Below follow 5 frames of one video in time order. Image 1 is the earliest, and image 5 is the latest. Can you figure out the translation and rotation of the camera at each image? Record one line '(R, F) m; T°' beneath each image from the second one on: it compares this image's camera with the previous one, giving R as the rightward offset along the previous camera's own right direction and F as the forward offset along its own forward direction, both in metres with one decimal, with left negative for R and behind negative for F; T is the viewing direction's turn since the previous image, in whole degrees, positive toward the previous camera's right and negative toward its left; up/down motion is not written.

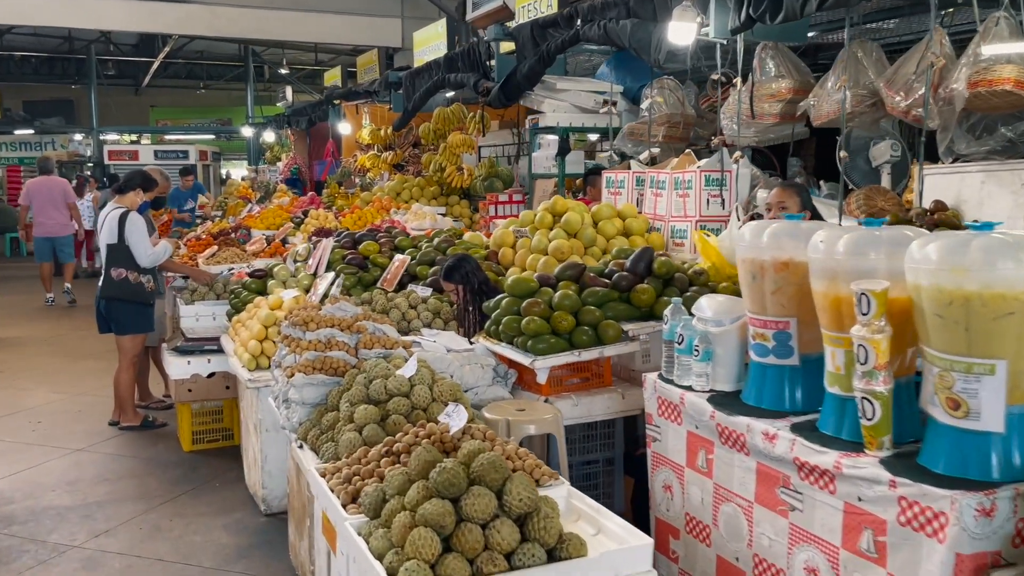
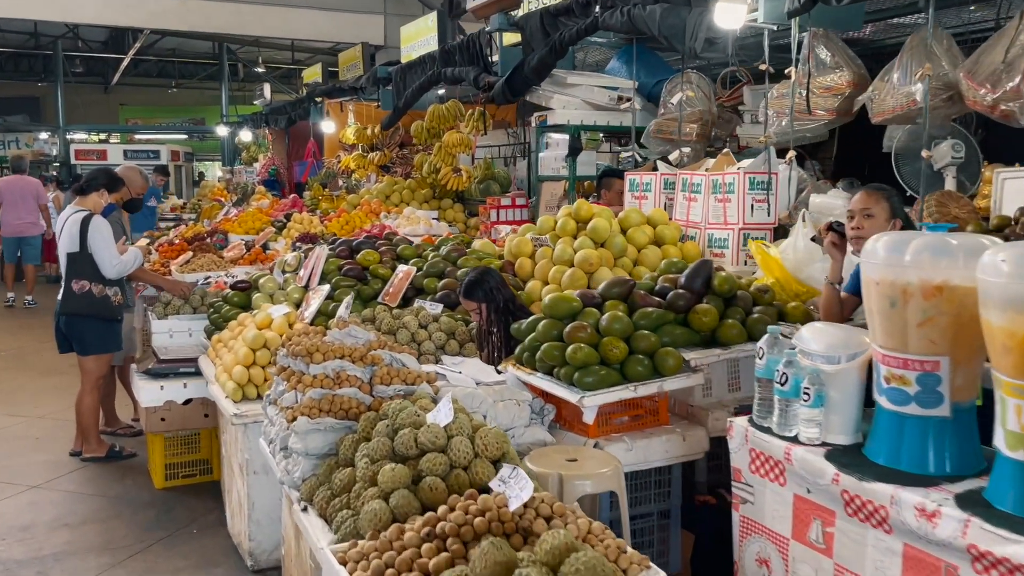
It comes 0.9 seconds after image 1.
(-0.2, +0.5) m; +2°
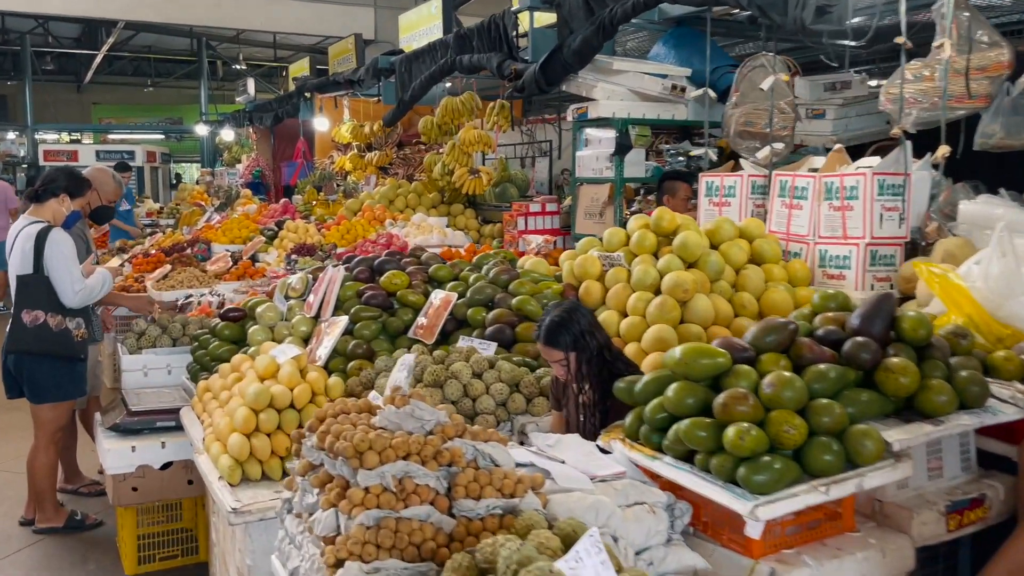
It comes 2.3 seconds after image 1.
(-0.3, +0.9) m; +1°
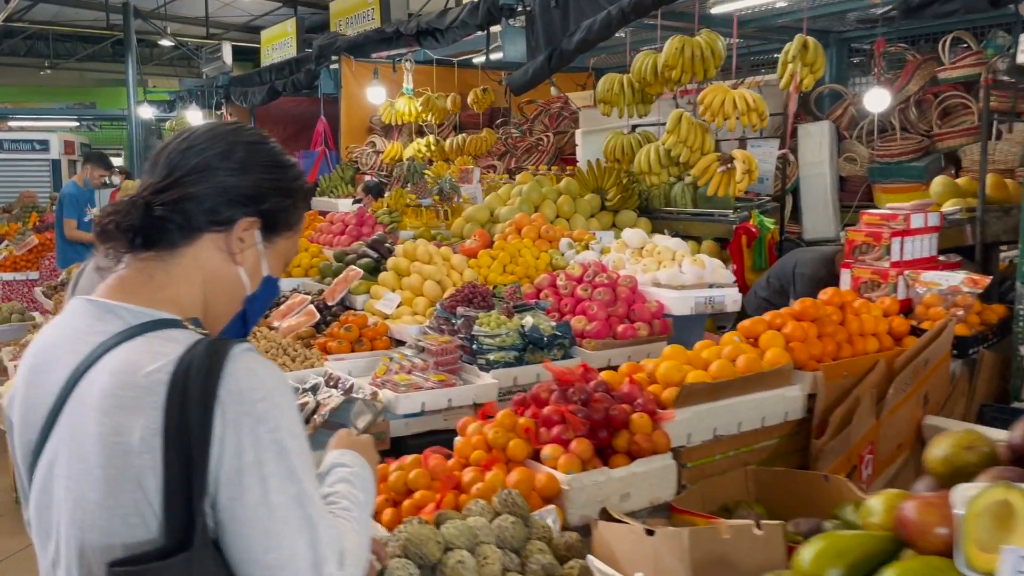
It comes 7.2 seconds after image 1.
(-1.6, +2.6) m; +6°
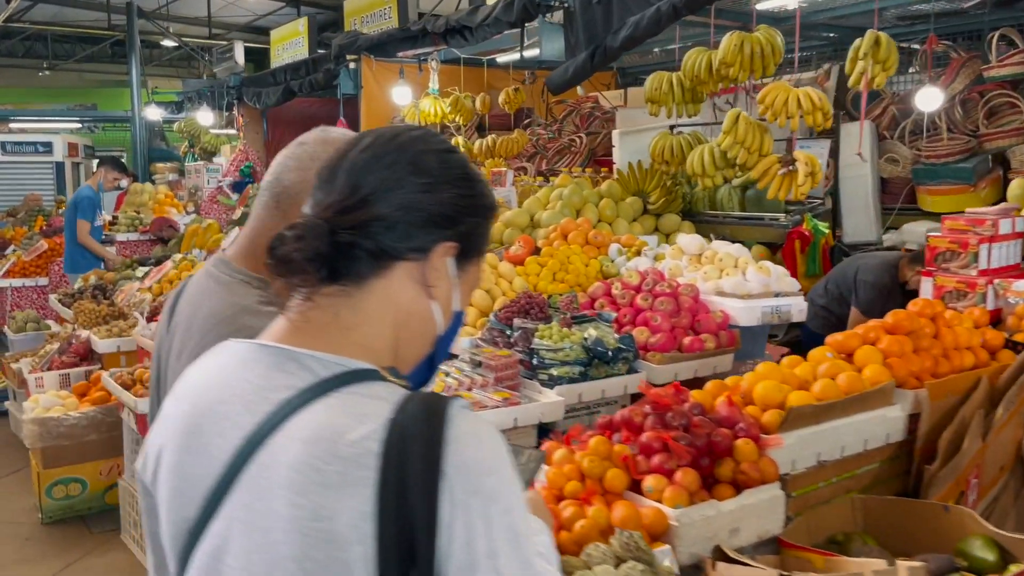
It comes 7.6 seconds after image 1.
(-0.2, +0.2) m; 0°
